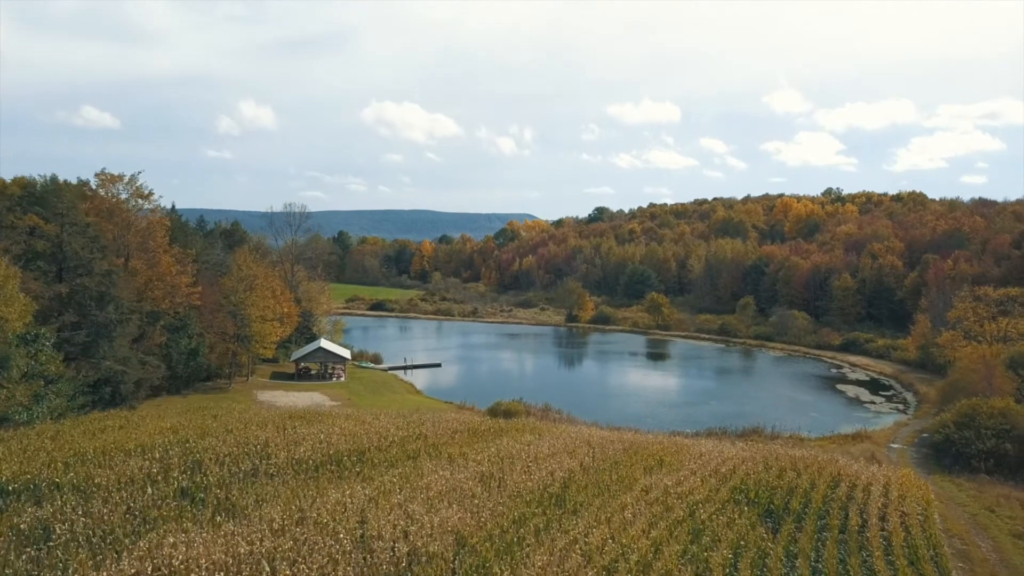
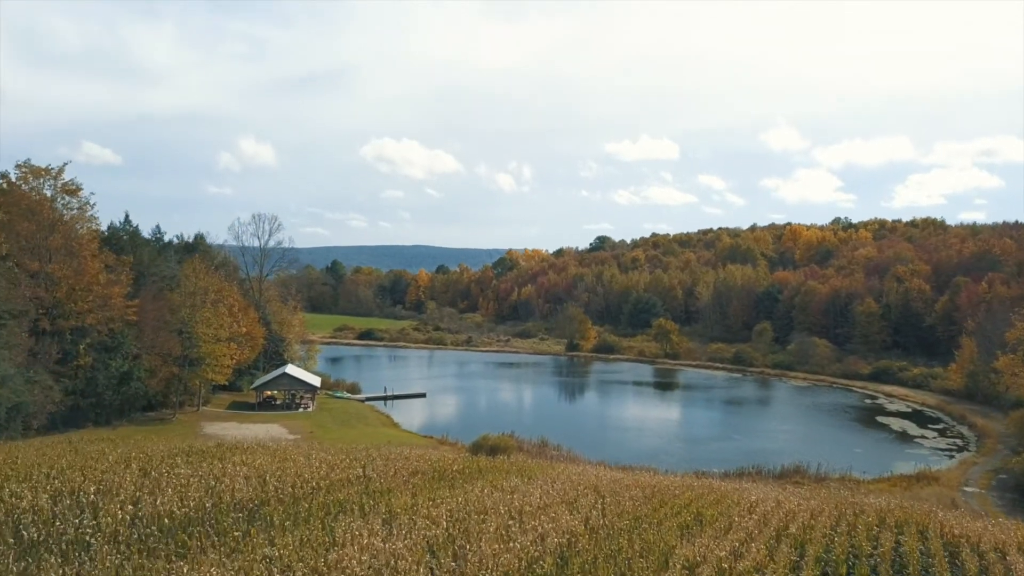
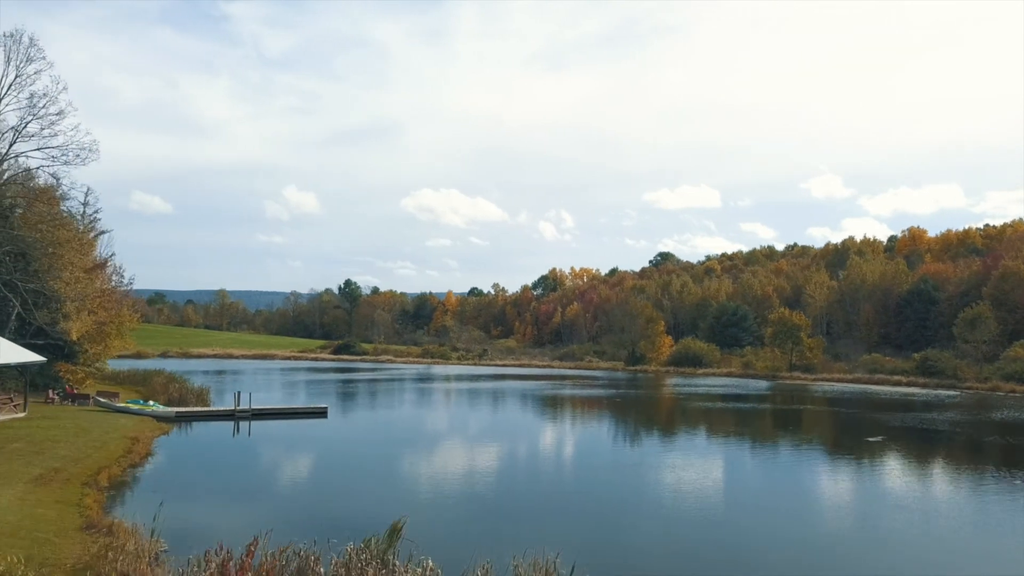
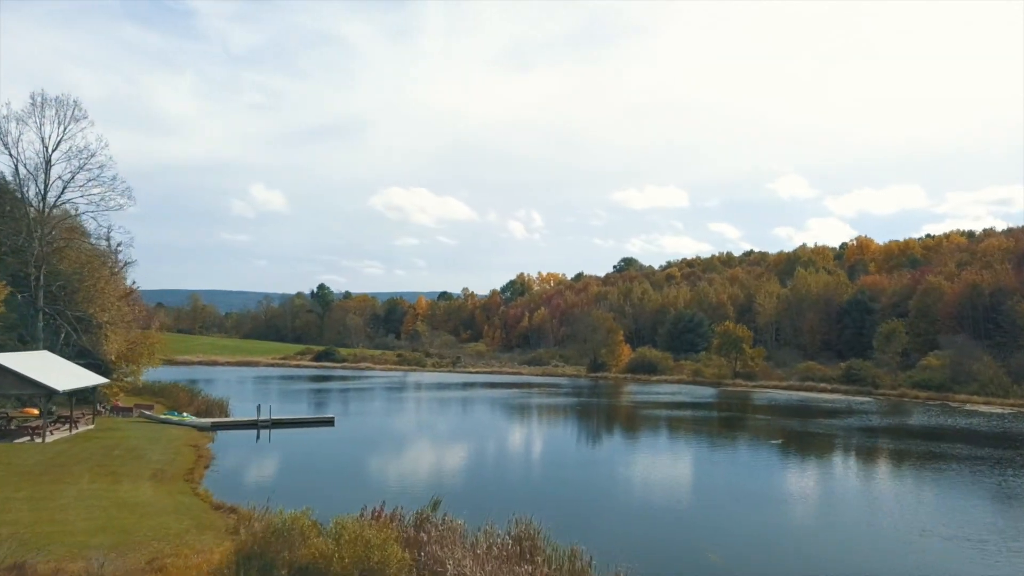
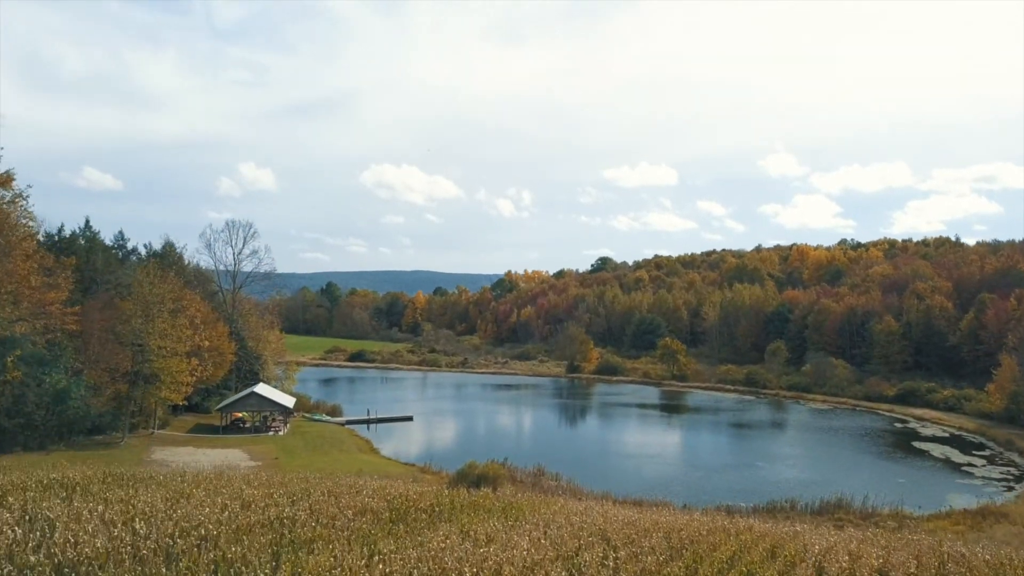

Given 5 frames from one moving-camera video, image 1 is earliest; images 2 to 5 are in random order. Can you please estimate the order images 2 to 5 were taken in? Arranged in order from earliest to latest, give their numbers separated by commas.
2, 5, 4, 3
